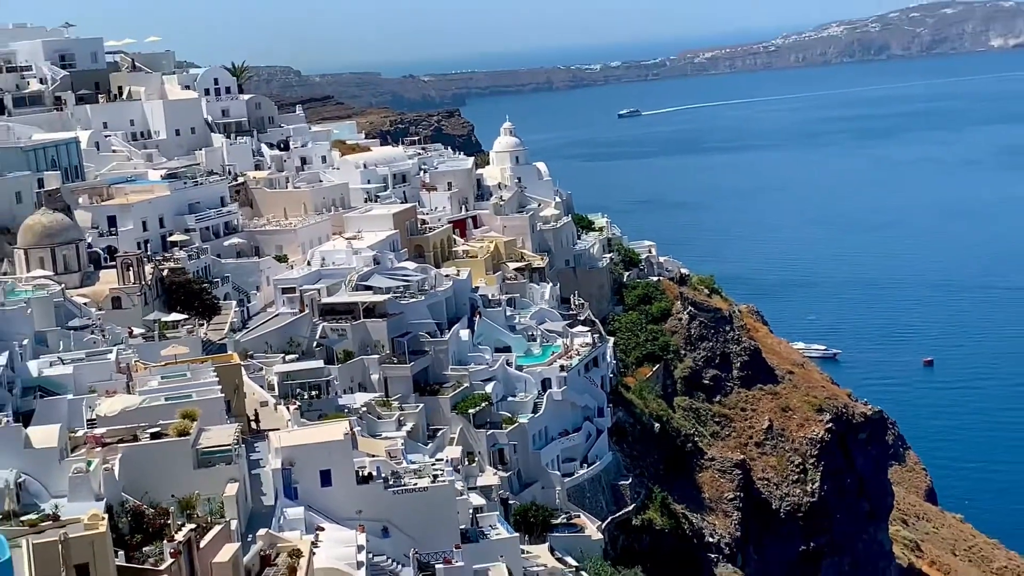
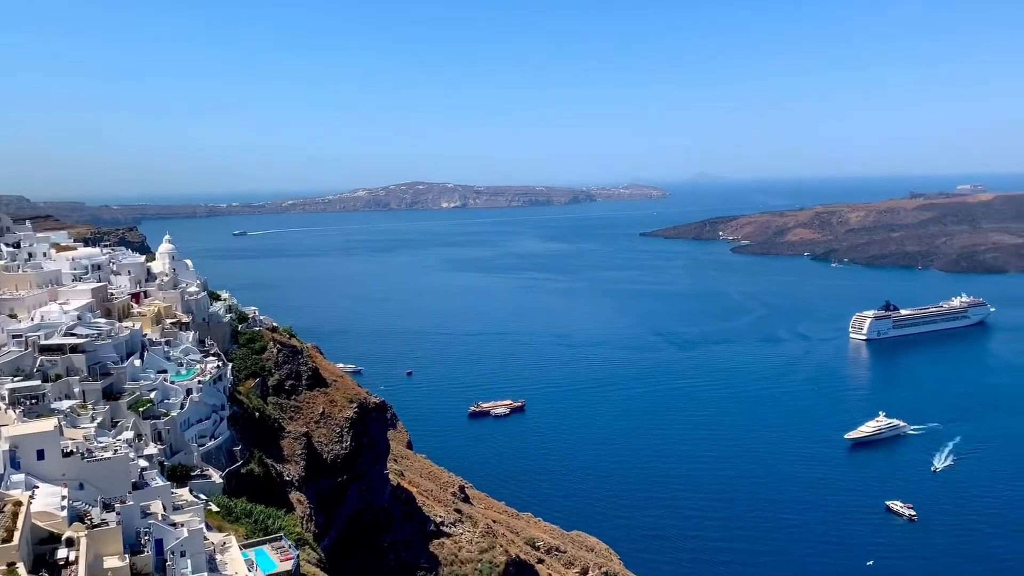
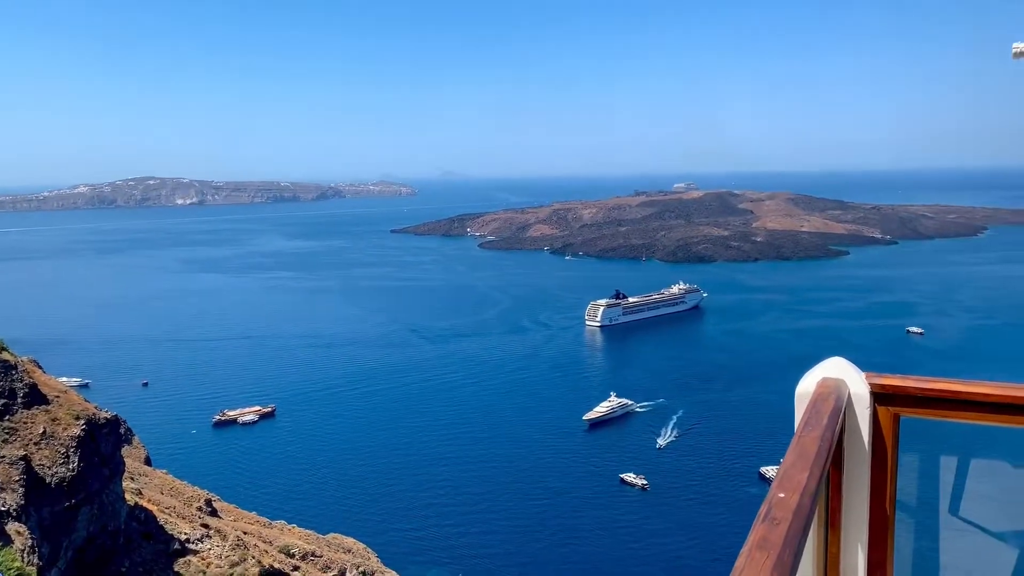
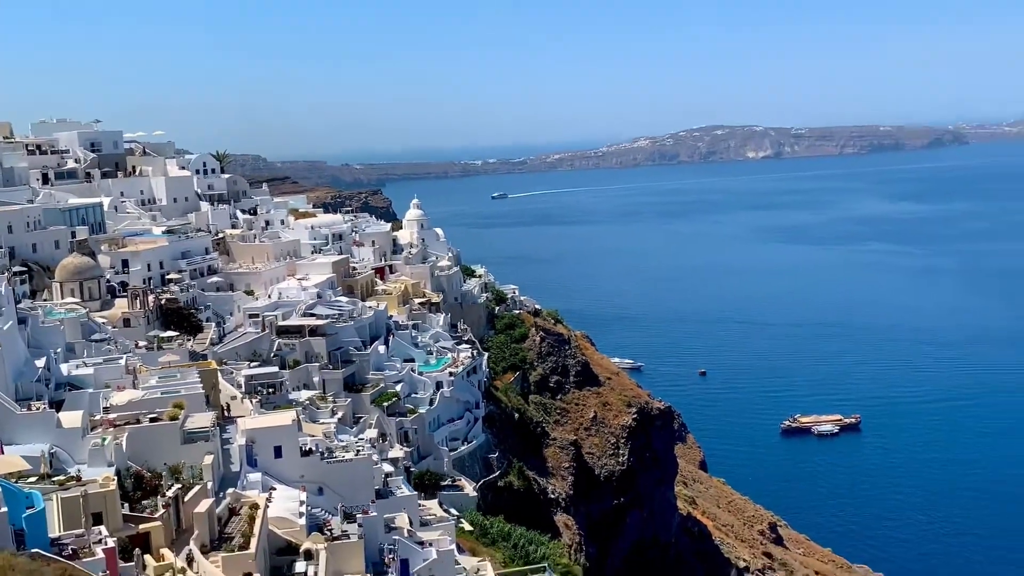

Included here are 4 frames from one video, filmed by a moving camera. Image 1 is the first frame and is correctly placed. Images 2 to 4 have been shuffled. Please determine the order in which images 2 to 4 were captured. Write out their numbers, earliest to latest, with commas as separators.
4, 2, 3
